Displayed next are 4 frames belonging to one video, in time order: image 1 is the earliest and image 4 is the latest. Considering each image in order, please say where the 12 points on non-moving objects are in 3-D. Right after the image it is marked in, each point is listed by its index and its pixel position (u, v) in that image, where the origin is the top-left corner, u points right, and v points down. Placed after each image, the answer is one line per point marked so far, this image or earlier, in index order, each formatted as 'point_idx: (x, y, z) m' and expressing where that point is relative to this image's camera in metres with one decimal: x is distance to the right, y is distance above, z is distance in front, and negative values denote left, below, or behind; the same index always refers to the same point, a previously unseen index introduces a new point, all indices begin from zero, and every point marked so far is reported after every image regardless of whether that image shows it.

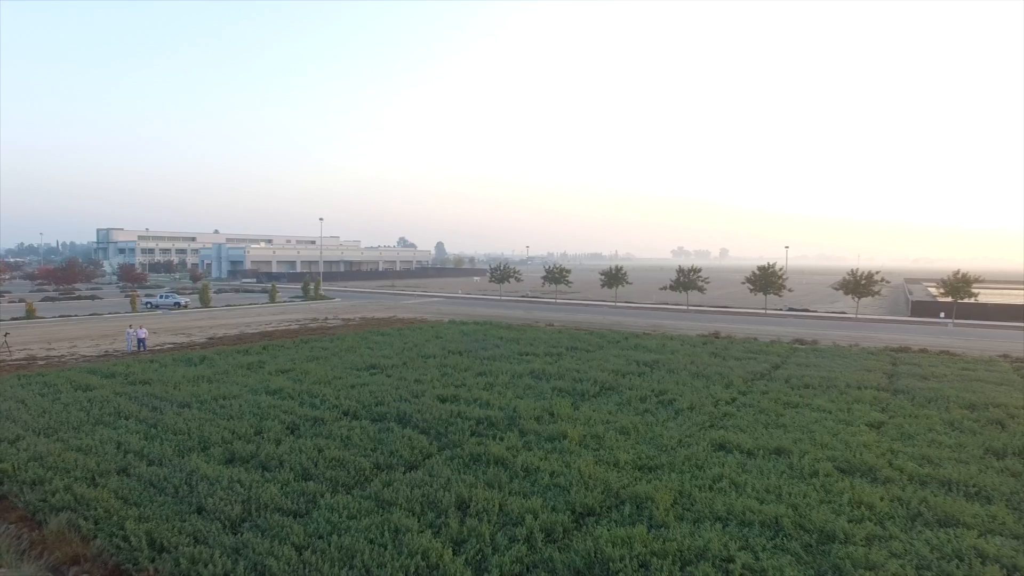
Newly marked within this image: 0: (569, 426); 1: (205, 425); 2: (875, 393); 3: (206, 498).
0: (+0.8, -1.9, +7.8) m
1: (-4.2, -1.9, +7.7) m
2: (+6.6, -1.9, +10.1) m
3: (-3.0, -2.0, +5.4) m
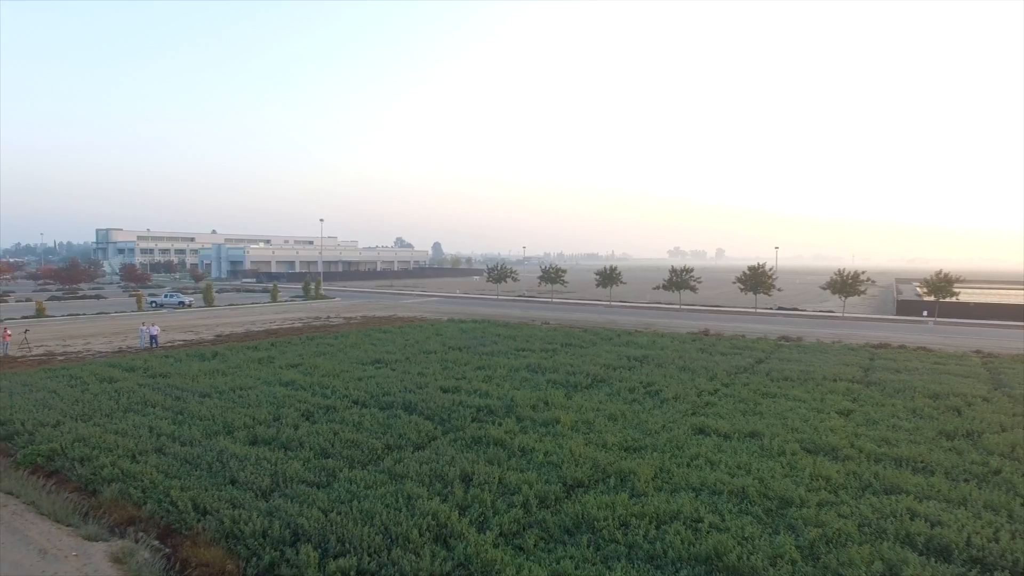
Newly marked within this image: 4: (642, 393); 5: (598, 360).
0: (+0.8, -1.9, +8.5) m
1: (-4.2, -1.8, +8.3) m
2: (+6.5, -1.9, +10.8) m
3: (-3.0, -2.0, +6.1) m
4: (+2.3, -1.9, +9.9) m
5: (+1.9, -1.6, +12.7) m
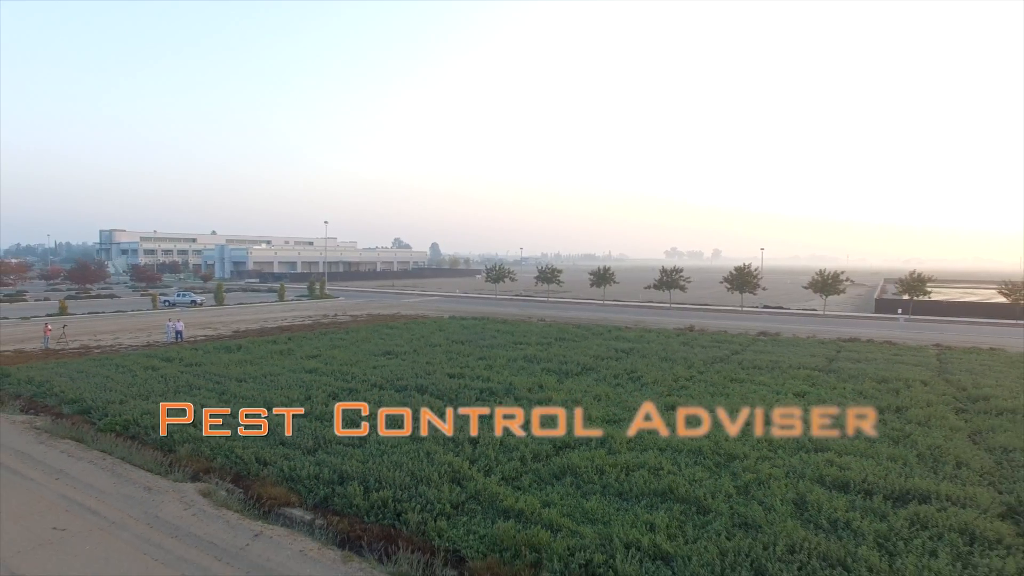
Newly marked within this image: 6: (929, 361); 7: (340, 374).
0: (+0.7, -1.9, +9.8) m
1: (-4.3, -1.8, +9.6) m
2: (+6.5, -1.8, +12.2) m
3: (-3.0, -2.0, +7.4) m
4: (+2.3, -1.8, +11.2) m
5: (+1.9, -1.6, +14.0) m
6: (+10.0, -1.8, +13.4) m
7: (-3.5, -1.7, +11.2) m
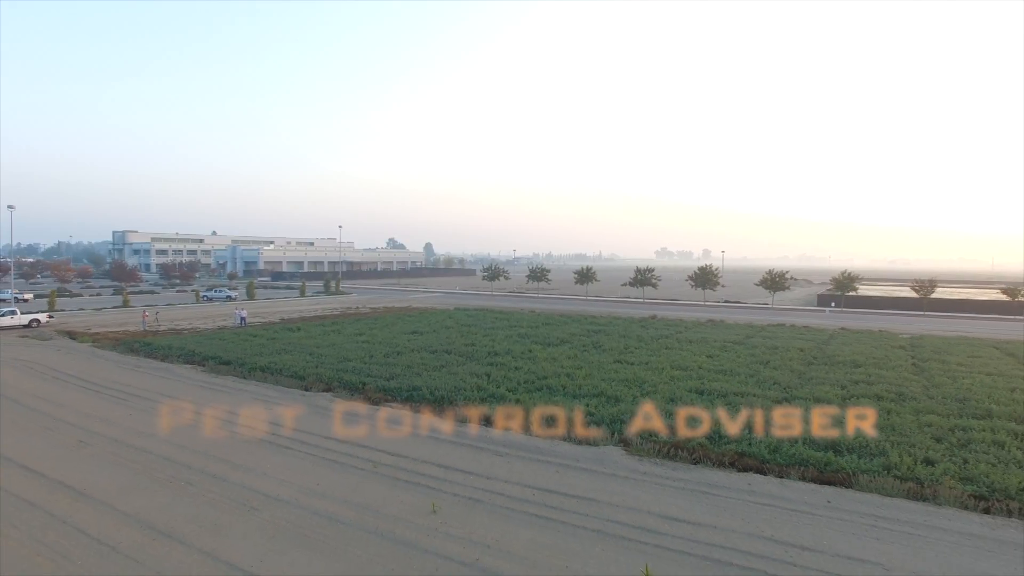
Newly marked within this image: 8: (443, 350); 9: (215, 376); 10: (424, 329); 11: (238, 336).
0: (+0.7, -1.7, +14.2) m
1: (-4.3, -1.6, +14.0) m
2: (+6.4, -1.7, +16.7) m
3: (-3.0, -1.8, +11.7) m
4: (+2.2, -1.7, +15.7) m
5: (+1.8, -1.4, +18.4) m
6: (+9.9, -1.6, +18.0) m
7: (-3.5, -1.6, +15.6) m
8: (-1.8, -1.7, +14.5) m
9: (-6.3, -1.9, +11.9) m
10: (-2.9, -1.4, +18.3) m
11: (-8.1, -1.5, +16.4) m
